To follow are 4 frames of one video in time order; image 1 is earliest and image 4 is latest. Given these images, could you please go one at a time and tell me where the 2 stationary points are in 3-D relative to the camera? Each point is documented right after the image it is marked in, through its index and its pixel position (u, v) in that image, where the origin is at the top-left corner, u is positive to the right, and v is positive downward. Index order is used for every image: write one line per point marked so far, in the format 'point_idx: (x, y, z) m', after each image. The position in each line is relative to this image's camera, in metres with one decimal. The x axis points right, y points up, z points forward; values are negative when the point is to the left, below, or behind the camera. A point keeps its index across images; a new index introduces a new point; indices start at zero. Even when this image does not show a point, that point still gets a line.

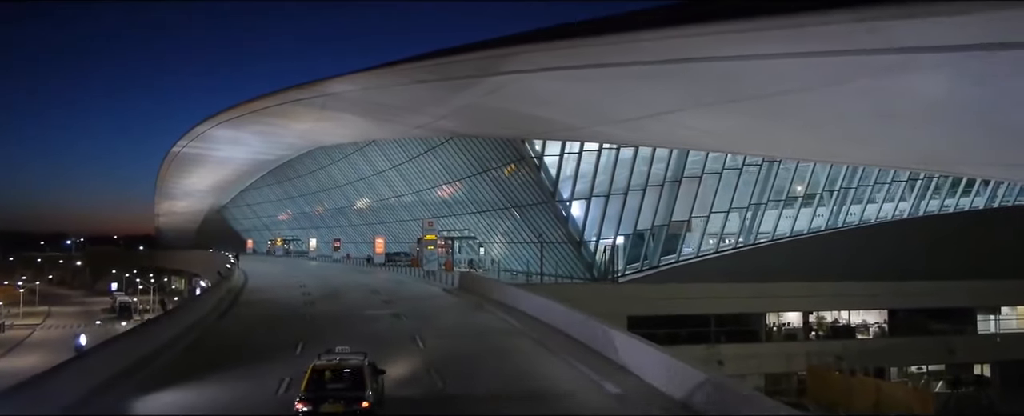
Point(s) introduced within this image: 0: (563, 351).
0: (+1.4, -3.4, +19.6) m
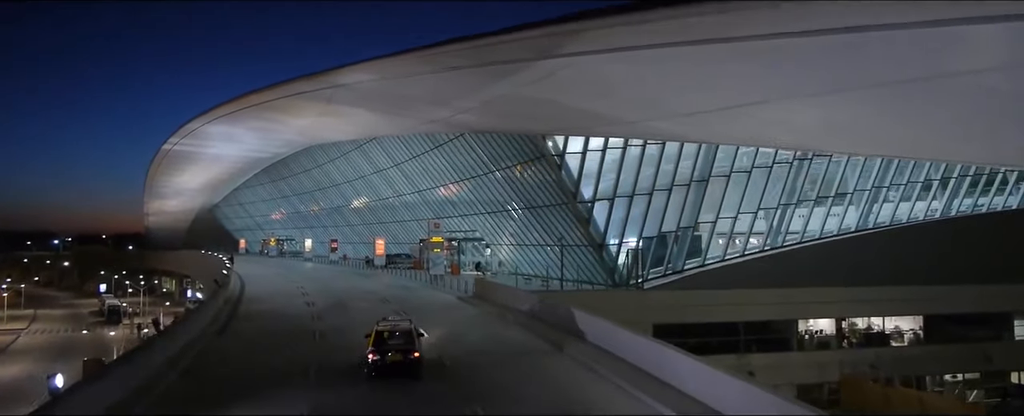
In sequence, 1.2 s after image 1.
0: (+2.2, -3.5, +17.3) m
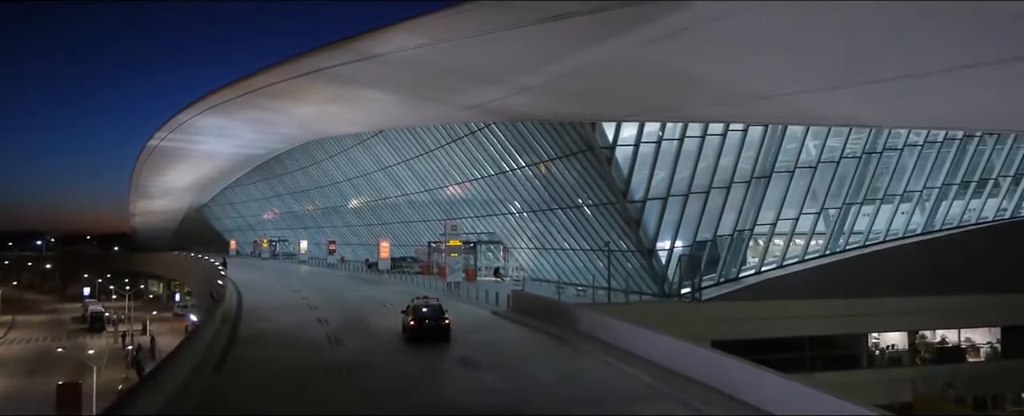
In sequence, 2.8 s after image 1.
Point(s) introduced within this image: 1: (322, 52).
0: (+3.7, -3.5, +13.3) m
1: (-3.9, +3.2, +17.2) m
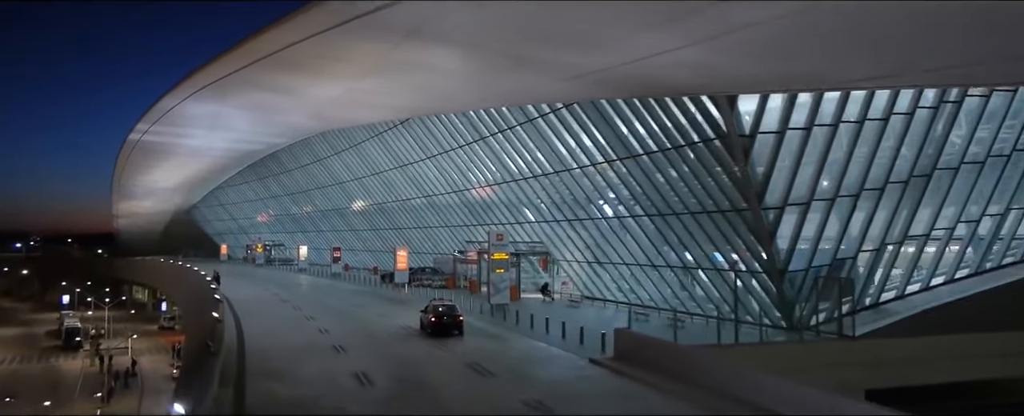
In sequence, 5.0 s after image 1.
0: (+6.2, -3.7, +6.5) m
1: (-1.4, +3.0, +10.3) m
